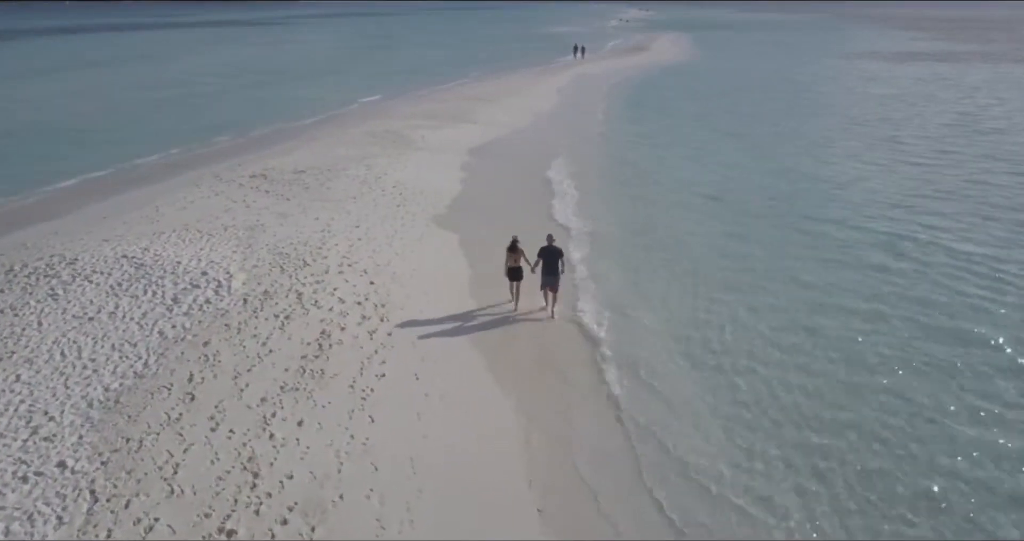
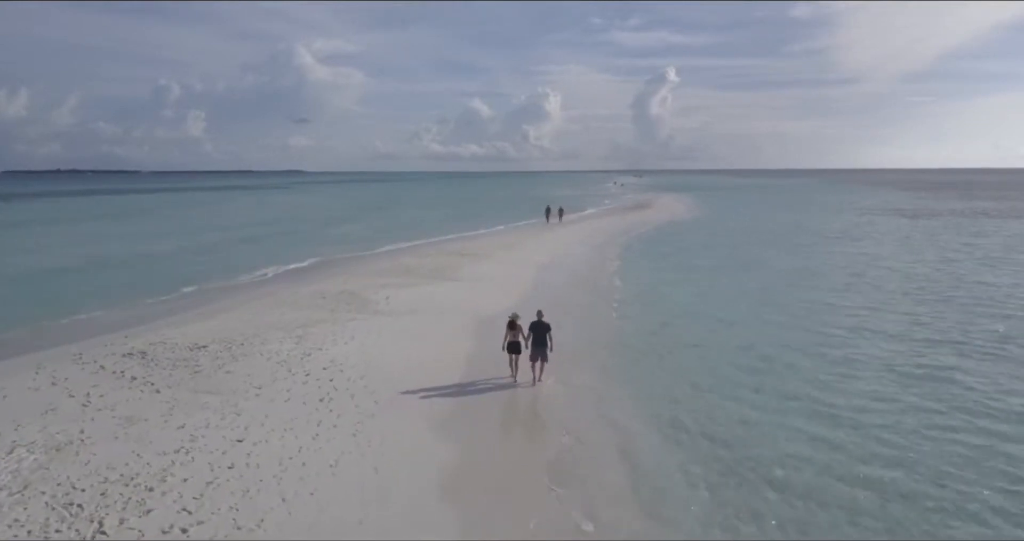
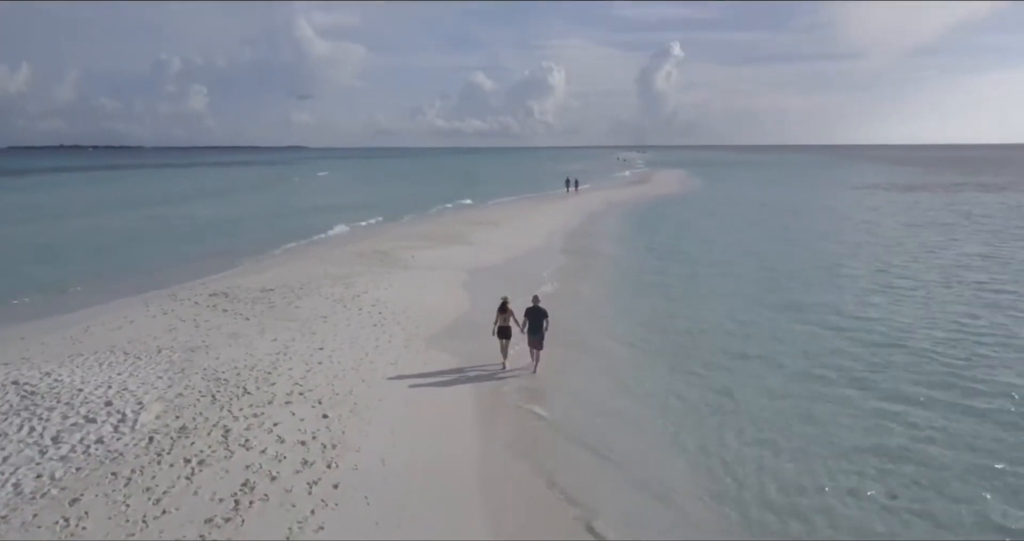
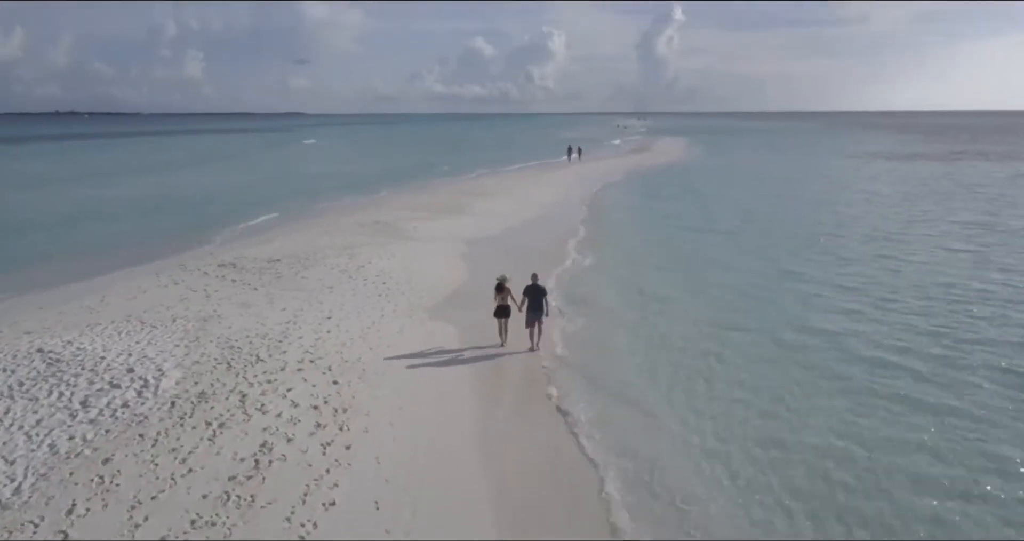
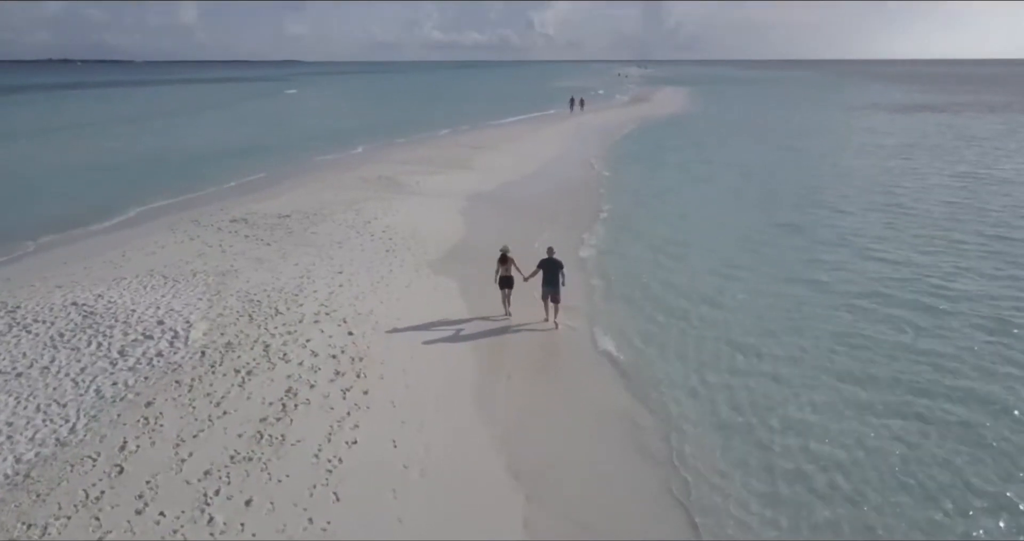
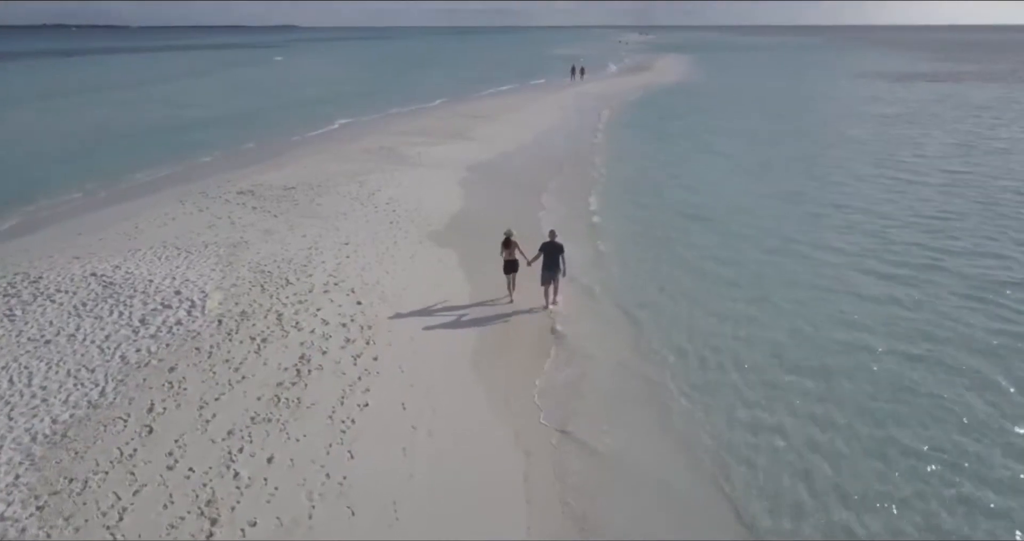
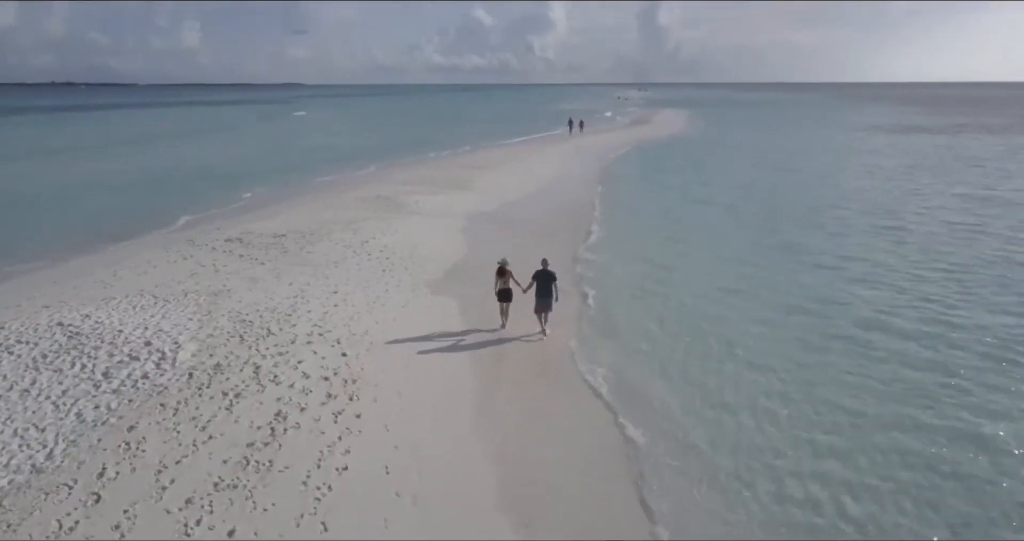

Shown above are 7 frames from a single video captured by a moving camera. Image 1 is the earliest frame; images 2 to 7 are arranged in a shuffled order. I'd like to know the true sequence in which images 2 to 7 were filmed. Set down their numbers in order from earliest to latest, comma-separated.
6, 5, 7, 4, 3, 2
